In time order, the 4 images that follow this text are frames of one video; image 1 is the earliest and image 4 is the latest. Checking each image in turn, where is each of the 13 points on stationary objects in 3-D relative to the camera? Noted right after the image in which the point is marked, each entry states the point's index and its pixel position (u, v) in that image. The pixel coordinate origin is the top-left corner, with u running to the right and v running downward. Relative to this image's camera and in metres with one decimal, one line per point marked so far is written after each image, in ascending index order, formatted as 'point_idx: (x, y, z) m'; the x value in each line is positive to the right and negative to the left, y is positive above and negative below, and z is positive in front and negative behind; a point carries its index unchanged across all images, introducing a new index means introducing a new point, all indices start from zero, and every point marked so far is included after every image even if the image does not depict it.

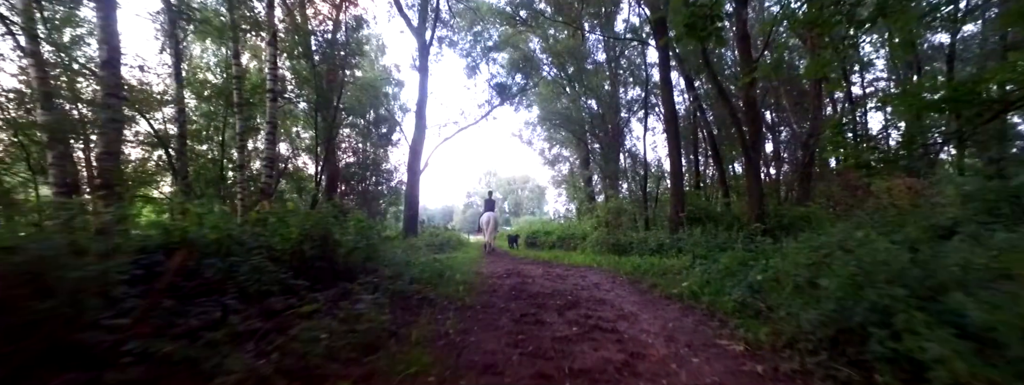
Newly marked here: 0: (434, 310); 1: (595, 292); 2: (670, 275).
0: (-1.0, -1.5, +4.0) m
1: (+1.4, -1.7, +5.4) m
2: (+3.2, -1.7, +6.5) m
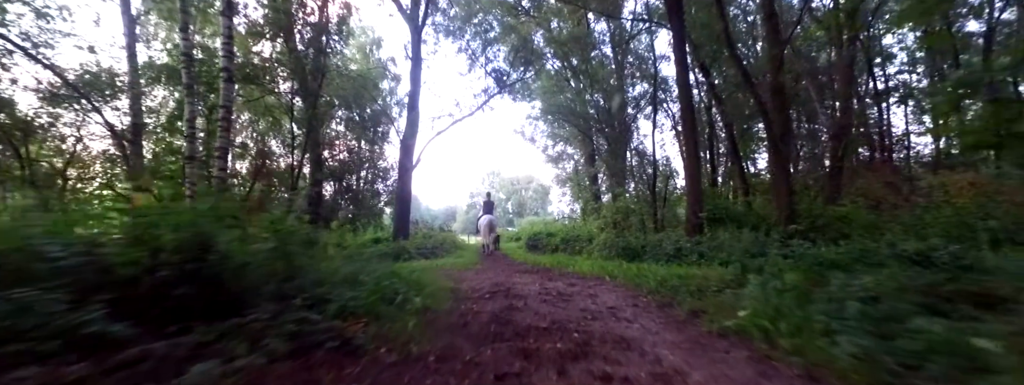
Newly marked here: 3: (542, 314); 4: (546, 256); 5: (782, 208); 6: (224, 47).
0: (-1.2, -1.3, +2.4) m
1: (+1.2, -1.6, +3.8) m
2: (+3.0, -1.5, +4.8) m
3: (+0.4, -1.5, +4.1) m
4: (+1.8, -3.4, +17.2) m
5: (+10.9, -0.6, +13.1) m
6: (-8.4, +4.3, +9.4) m
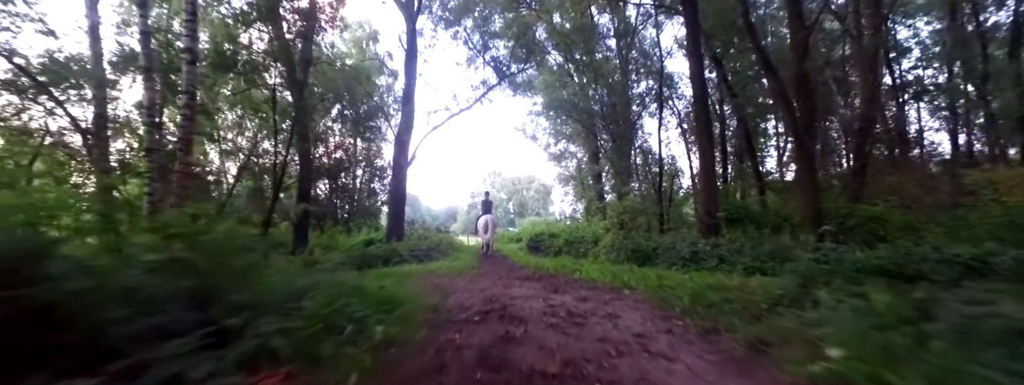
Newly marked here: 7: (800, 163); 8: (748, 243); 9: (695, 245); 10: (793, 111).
0: (-1.3, -1.3, +1.4) m
1: (+1.1, -1.5, +2.7) m
2: (+2.9, -1.5, +3.8) m
3: (+0.3, -1.4, +3.0) m
4: (+1.8, -3.3, +16.2) m
5: (+10.9, -0.5, +12.0) m
6: (-8.4, +4.3, +8.4) m
7: (+11.2, +1.1, +12.5) m
8: (+8.2, -1.8, +11.2) m
9: (+6.7, -2.0, +12.0) m
10: (+11.0, +3.2, +12.7) m
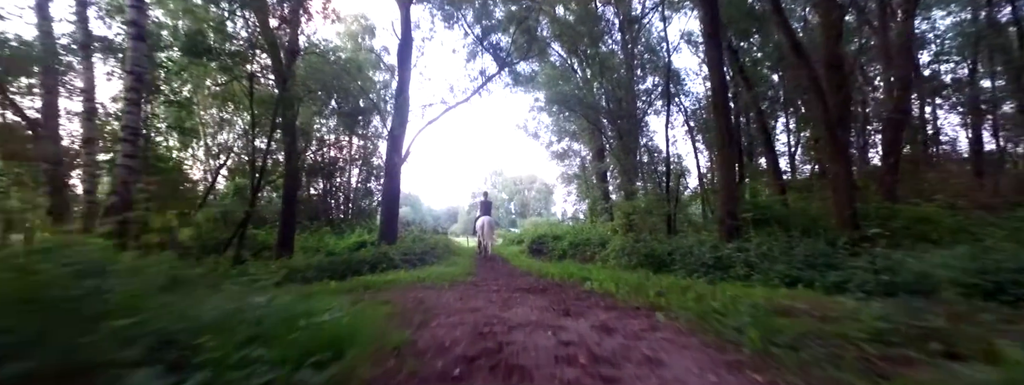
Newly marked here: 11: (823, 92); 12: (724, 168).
0: (-1.3, -1.2, +0.2) m
1: (+1.1, -1.4, +1.5) m
2: (+2.9, -1.4, +2.5) m
3: (+0.3, -1.4, +1.8) m
4: (+1.9, -3.3, +14.9) m
5: (+11.0, -0.5, +10.7) m
6: (-8.4, +4.4, +7.2) m
7: (+11.2, +1.2, +11.2) m
8: (+8.2, -1.7, +10.0) m
9: (+6.8, -1.9, +10.7) m
10: (+11.1, +3.3, +11.4) m
11: (+11.0, +3.6, +11.4) m
12: (+8.6, +0.9, +13.0) m
